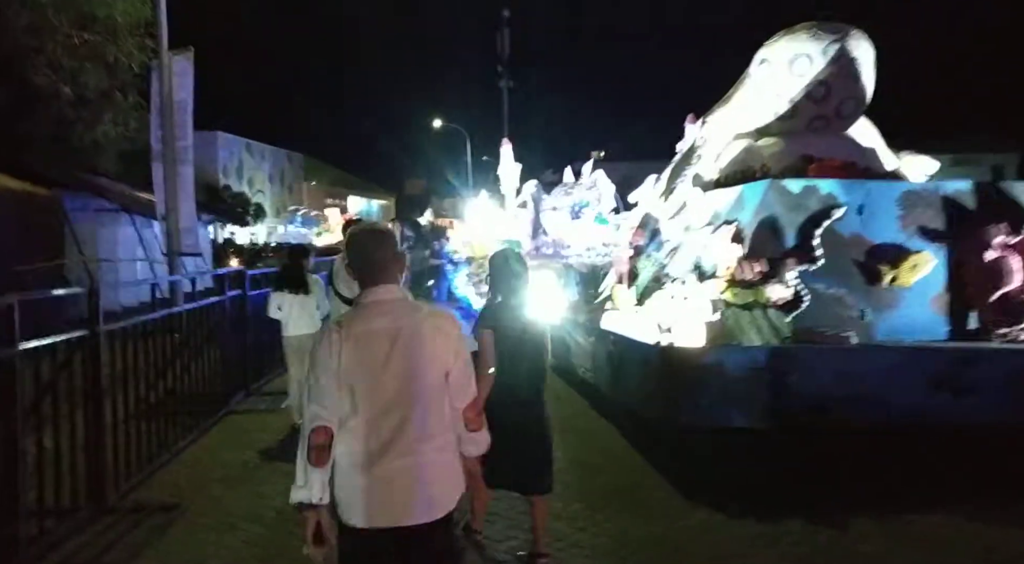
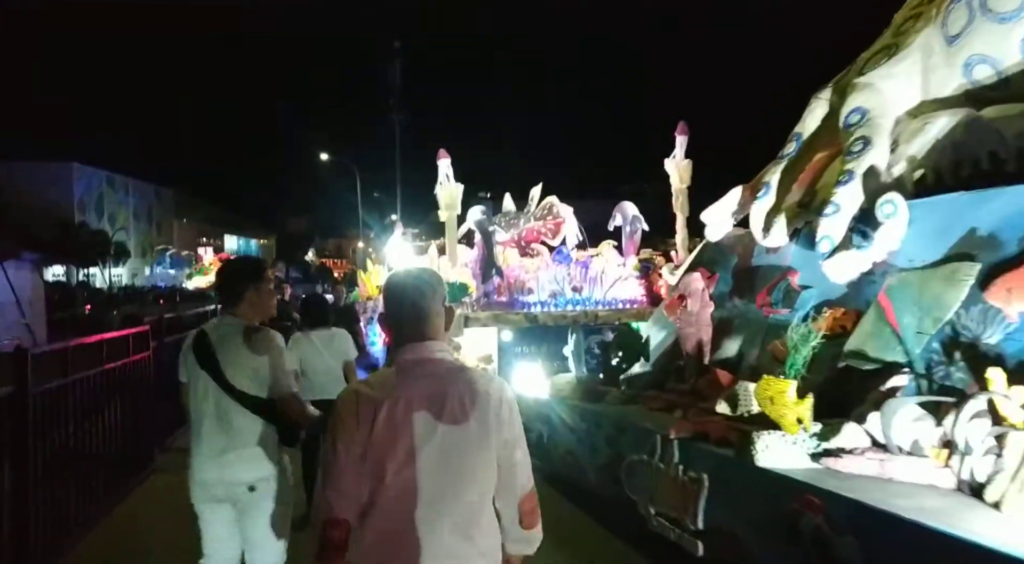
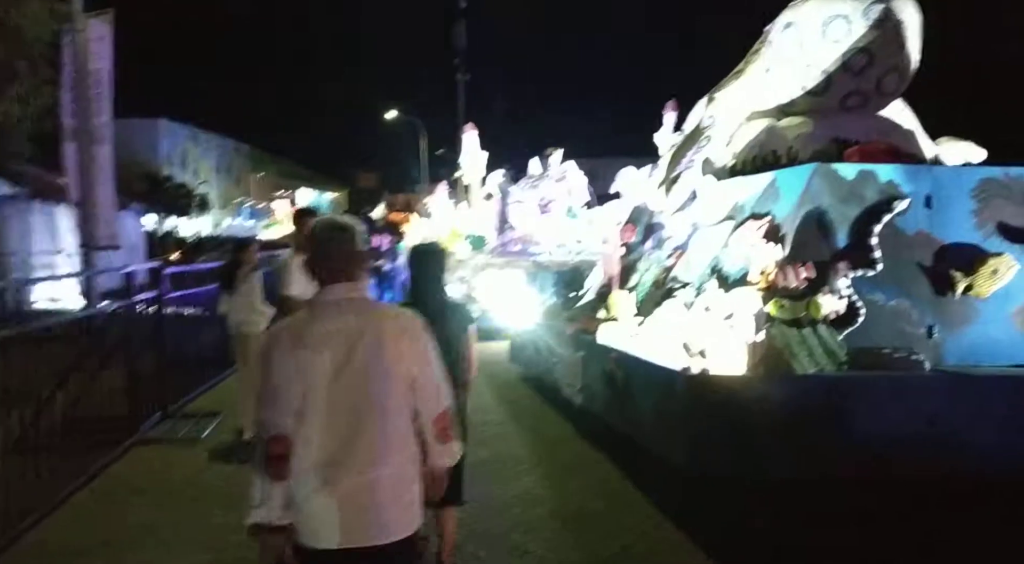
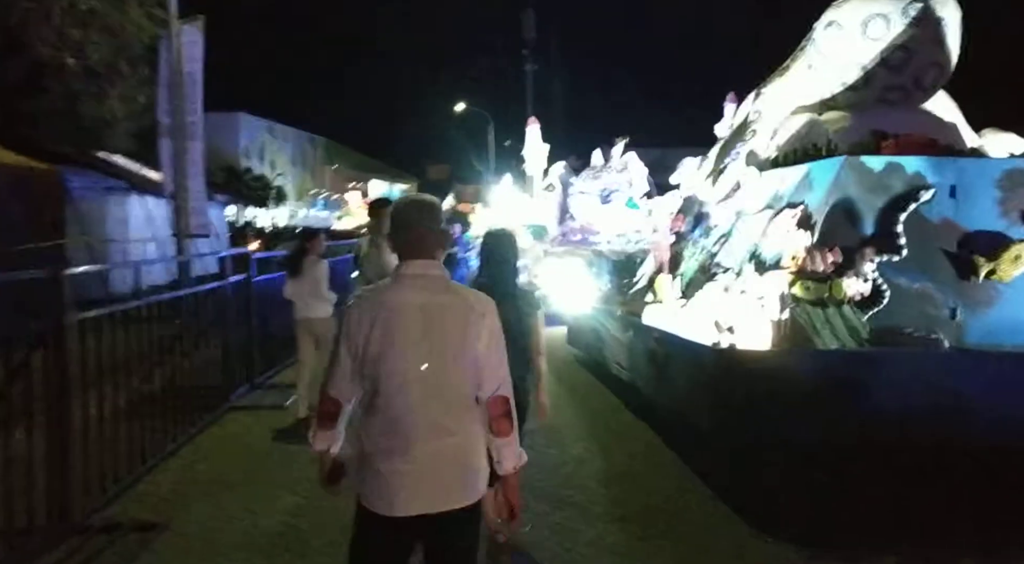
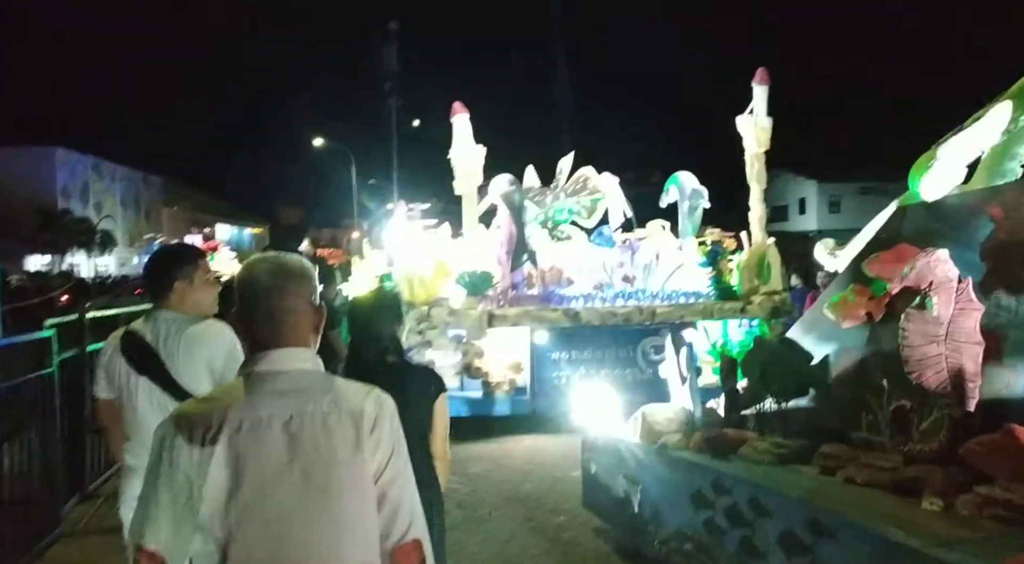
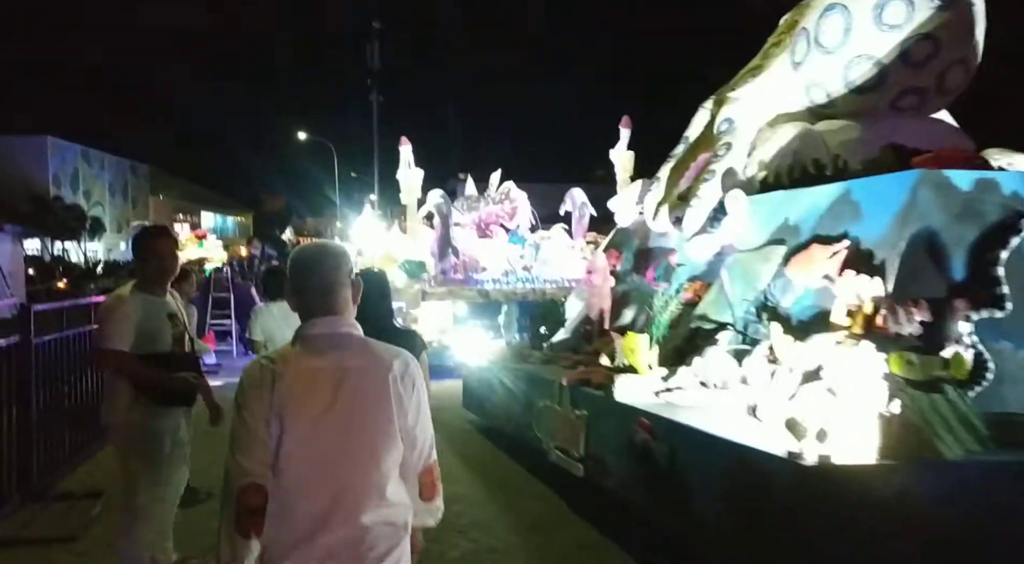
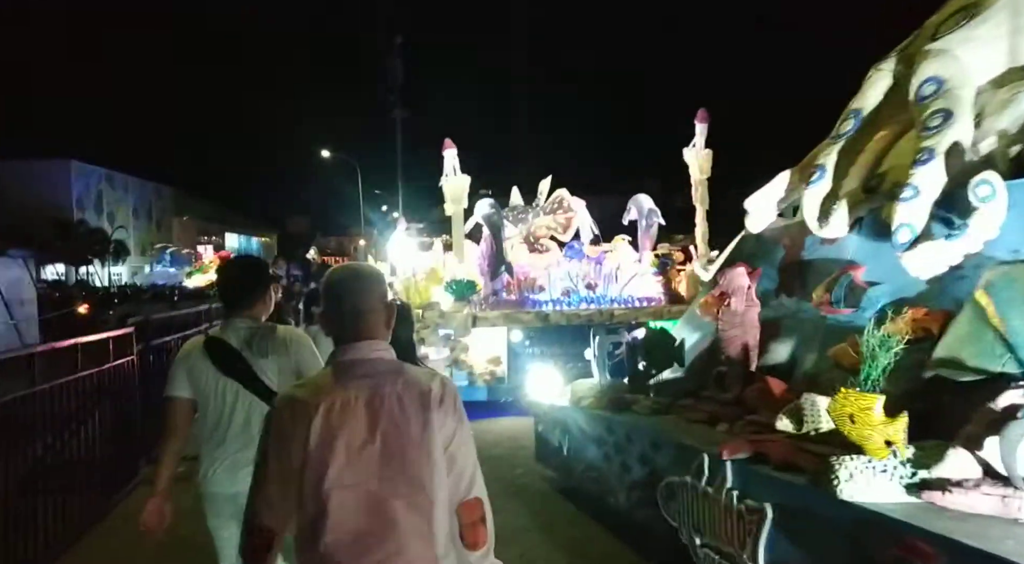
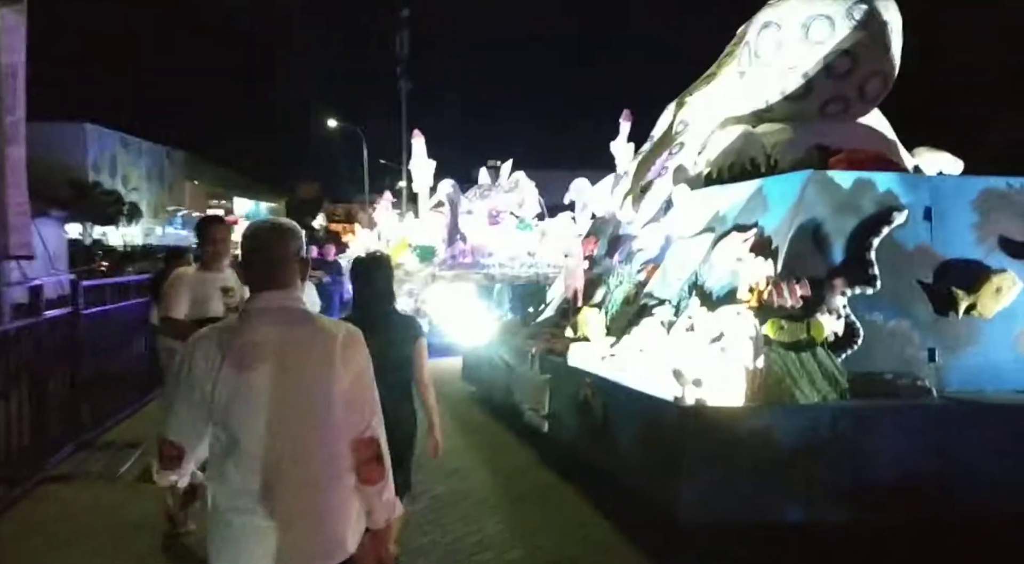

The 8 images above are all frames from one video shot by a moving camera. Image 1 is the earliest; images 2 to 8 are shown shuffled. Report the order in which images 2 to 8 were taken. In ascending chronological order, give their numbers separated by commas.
4, 3, 8, 6, 2, 7, 5
